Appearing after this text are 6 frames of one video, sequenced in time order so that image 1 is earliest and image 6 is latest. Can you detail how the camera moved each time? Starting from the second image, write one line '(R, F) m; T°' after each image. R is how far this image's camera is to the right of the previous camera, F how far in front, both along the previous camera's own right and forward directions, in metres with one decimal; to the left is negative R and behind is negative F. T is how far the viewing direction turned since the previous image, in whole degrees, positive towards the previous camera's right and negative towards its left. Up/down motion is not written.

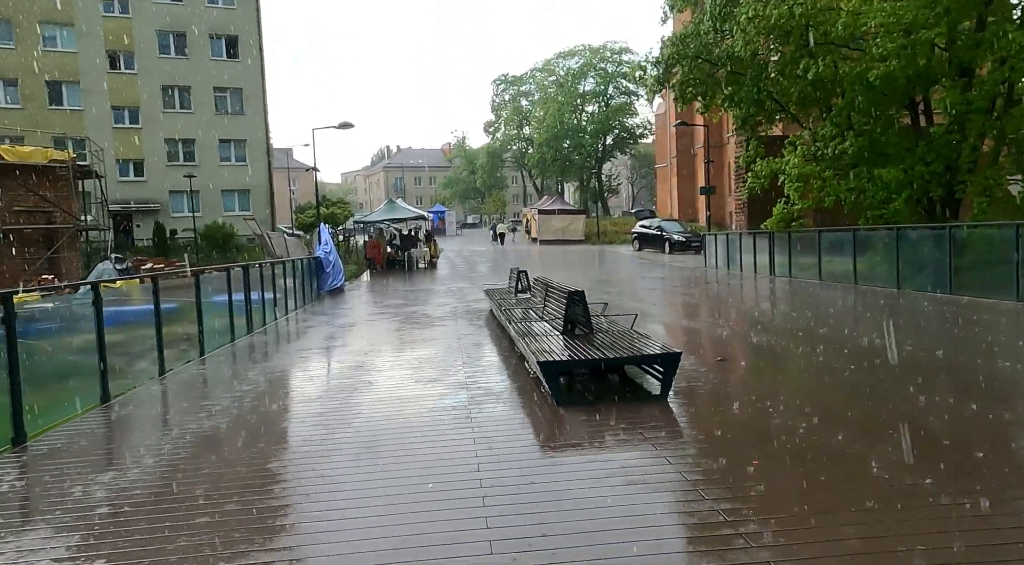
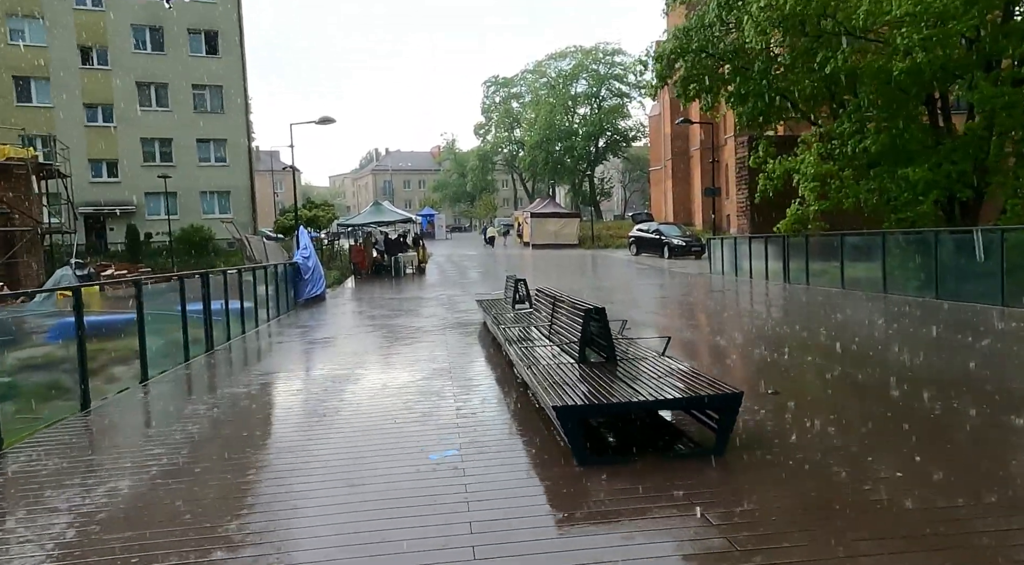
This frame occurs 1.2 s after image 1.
(-0.1, +1.2) m; +1°
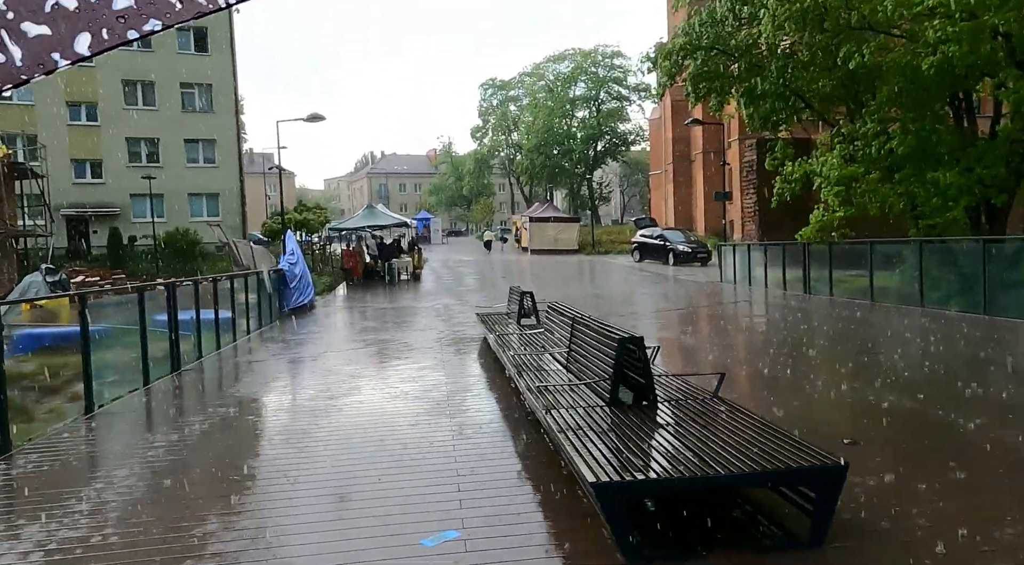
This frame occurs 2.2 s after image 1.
(-0.1, +1.0) m; 0°
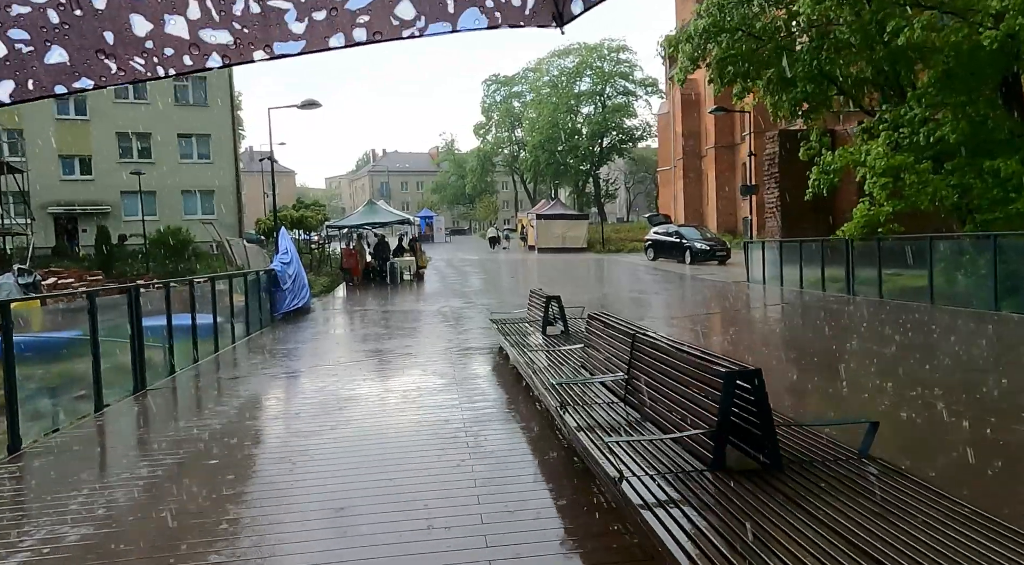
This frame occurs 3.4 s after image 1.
(-0.2, +1.2) m; 0°
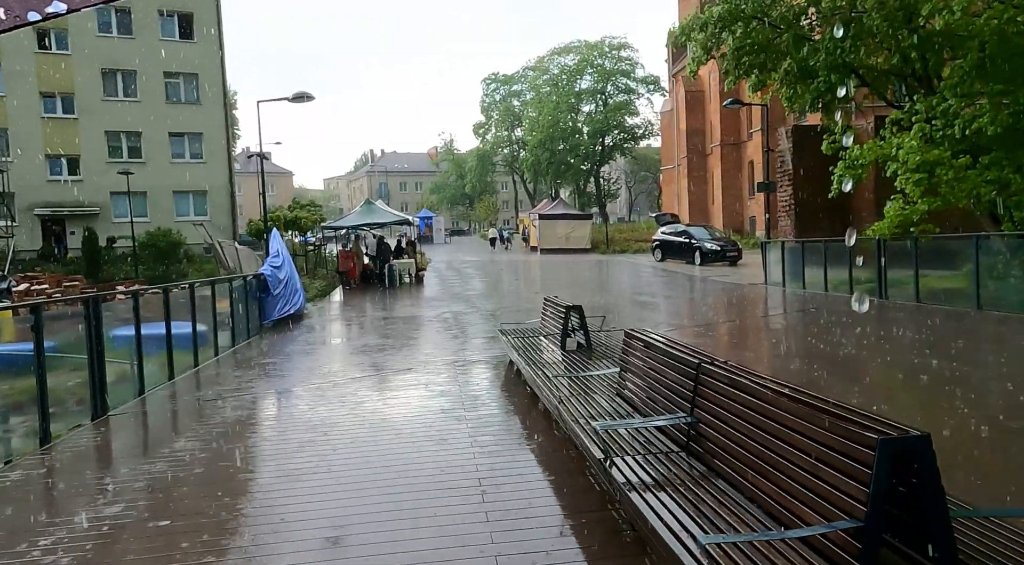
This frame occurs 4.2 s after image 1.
(-0.1, +0.9) m; 0°
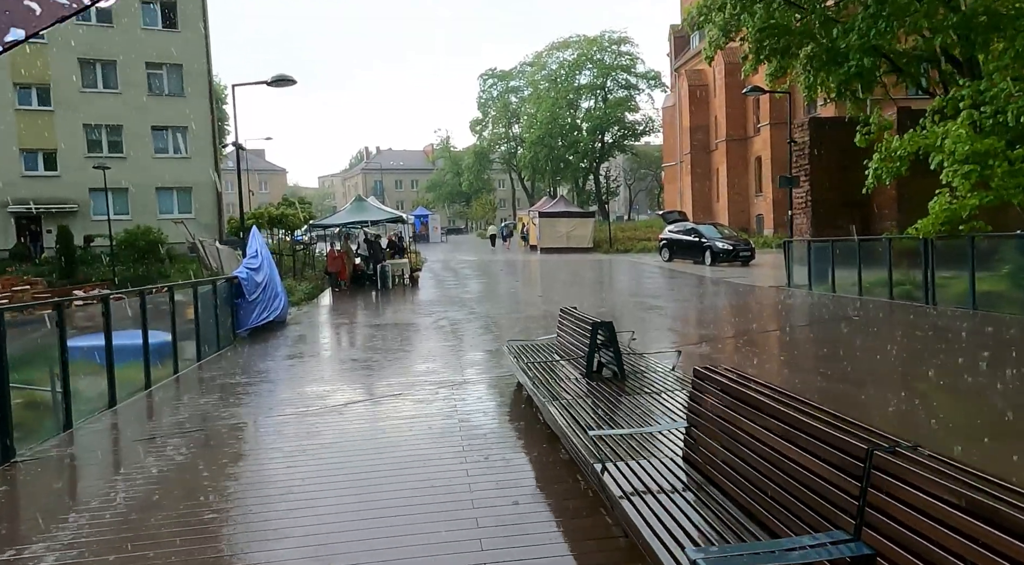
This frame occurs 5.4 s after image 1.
(-0.1, +1.2) m; 0°
